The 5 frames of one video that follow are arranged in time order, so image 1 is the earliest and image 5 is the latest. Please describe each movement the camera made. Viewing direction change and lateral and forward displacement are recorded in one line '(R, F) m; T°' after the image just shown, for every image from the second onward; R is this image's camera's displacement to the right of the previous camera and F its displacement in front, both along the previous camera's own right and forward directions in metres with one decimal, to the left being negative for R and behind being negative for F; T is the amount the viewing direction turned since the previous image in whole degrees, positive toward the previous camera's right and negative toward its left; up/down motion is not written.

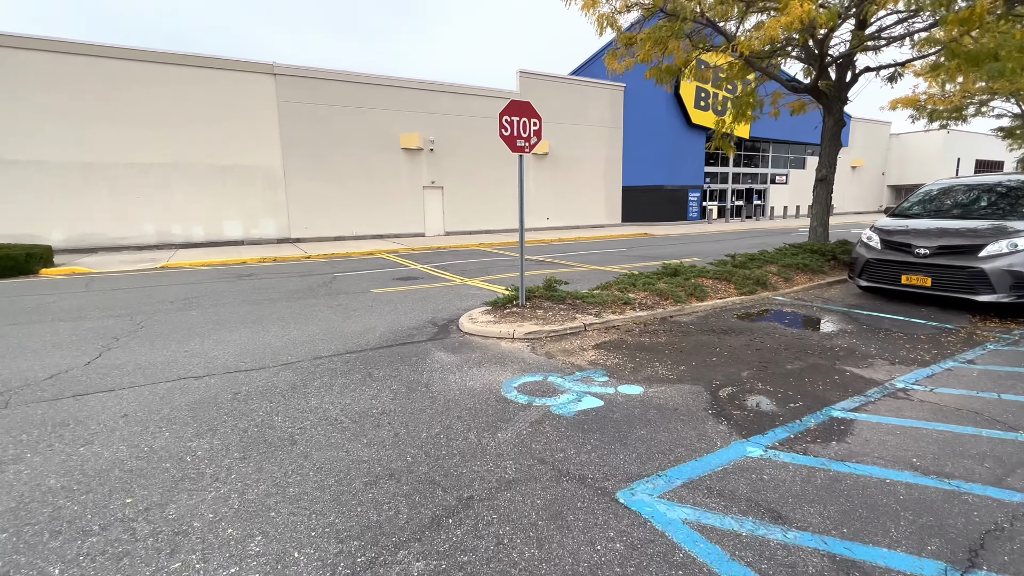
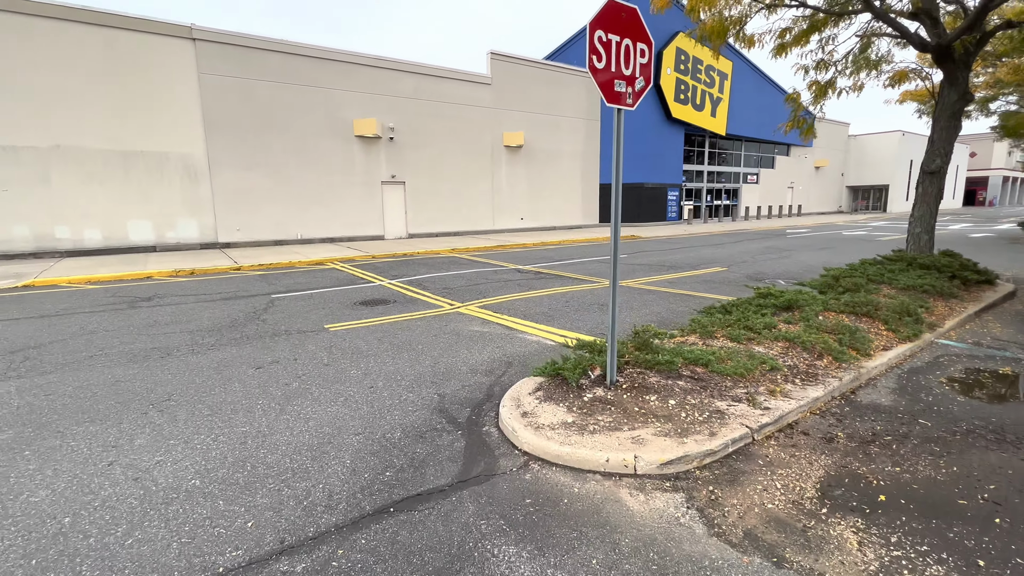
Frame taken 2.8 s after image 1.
(-0.9, +2.9) m; +6°
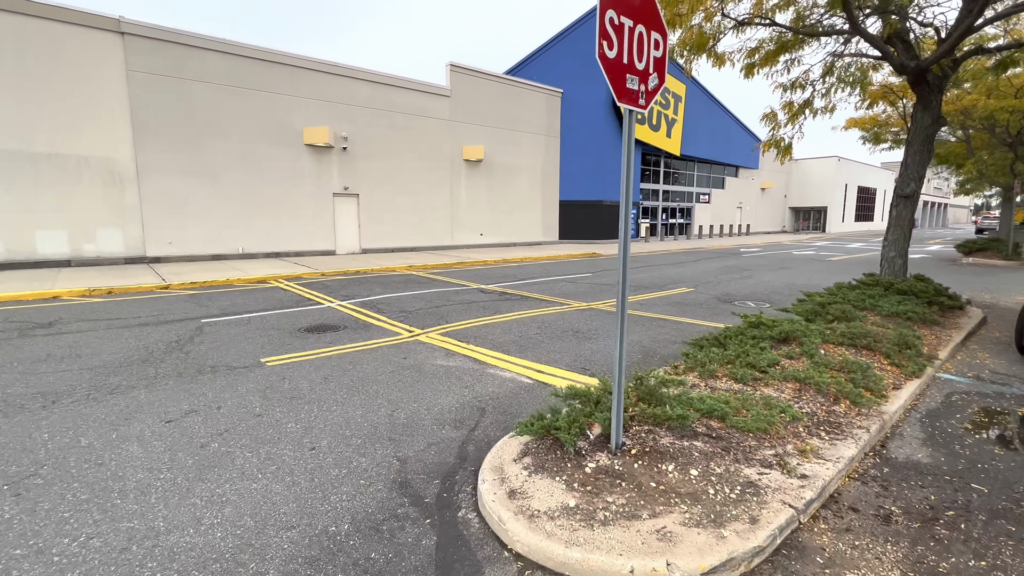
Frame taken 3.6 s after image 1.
(-0.2, +0.7) m; +5°
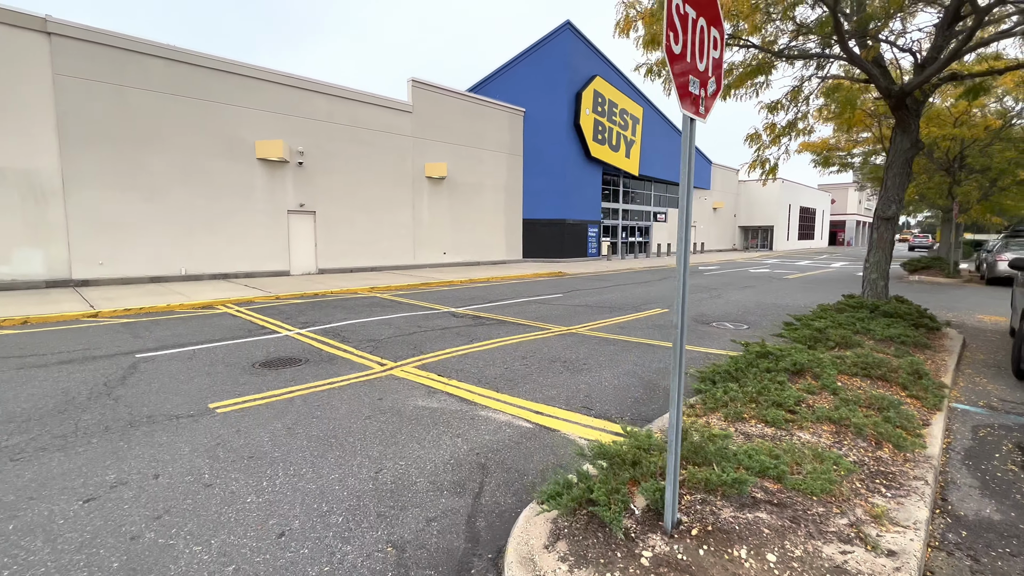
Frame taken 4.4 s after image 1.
(-0.4, +0.6) m; +5°
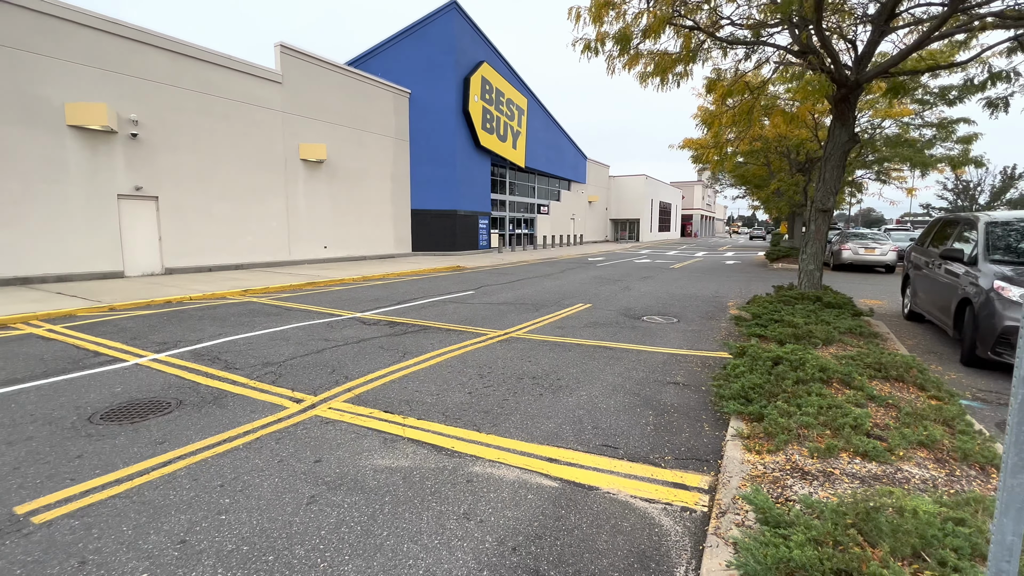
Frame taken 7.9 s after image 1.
(-0.9, +1.4) m; +15°
